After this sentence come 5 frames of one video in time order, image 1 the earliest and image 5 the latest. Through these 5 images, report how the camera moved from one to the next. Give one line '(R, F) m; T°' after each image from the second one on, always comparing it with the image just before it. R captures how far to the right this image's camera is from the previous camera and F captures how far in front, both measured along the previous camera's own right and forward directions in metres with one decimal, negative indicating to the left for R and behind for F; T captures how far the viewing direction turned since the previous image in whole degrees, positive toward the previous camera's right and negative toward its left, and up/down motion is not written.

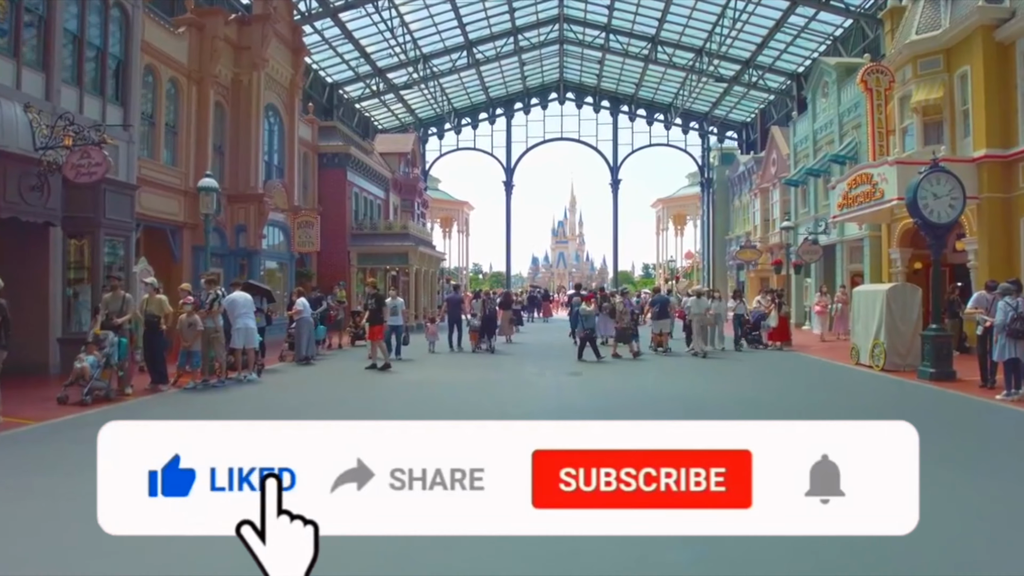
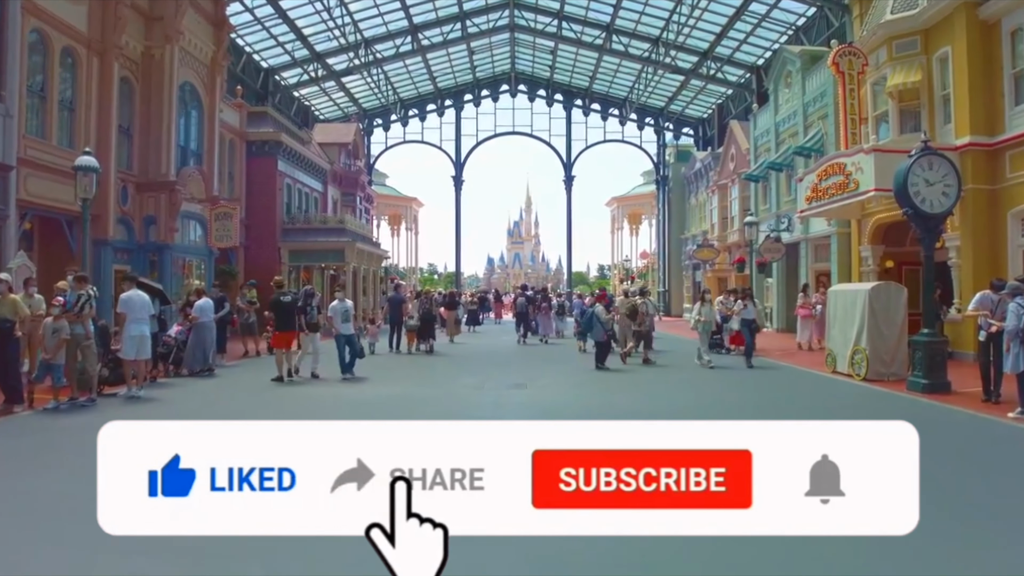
(+0.3, +1.9) m; +3°
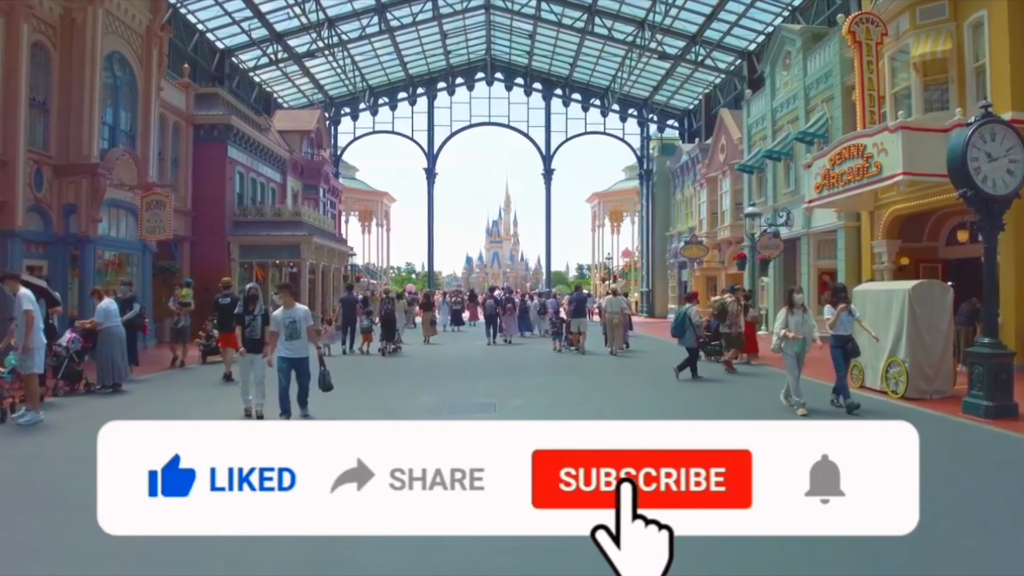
(+0.2, +2.2) m; +2°
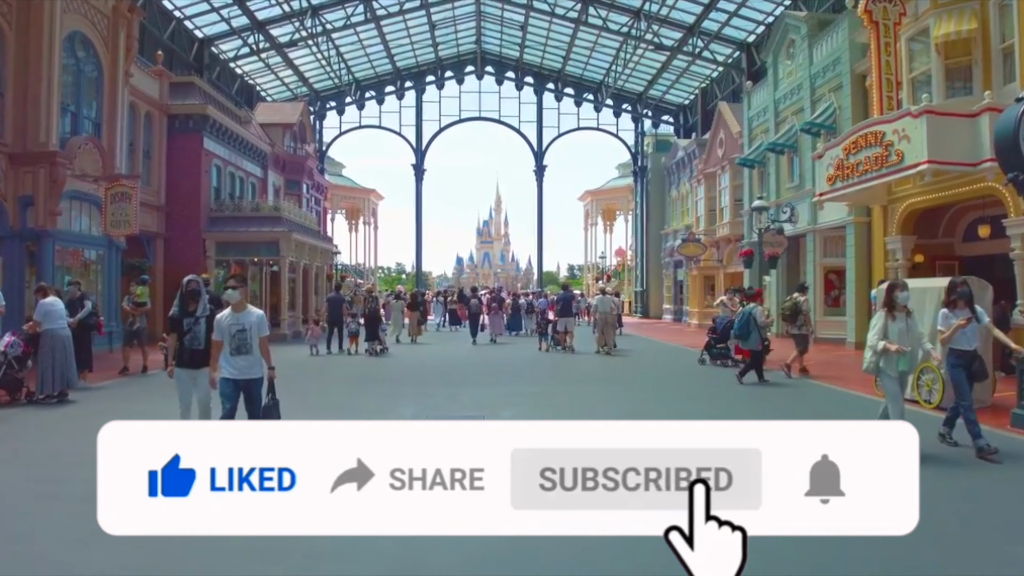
(0.0, +1.1) m; +1°
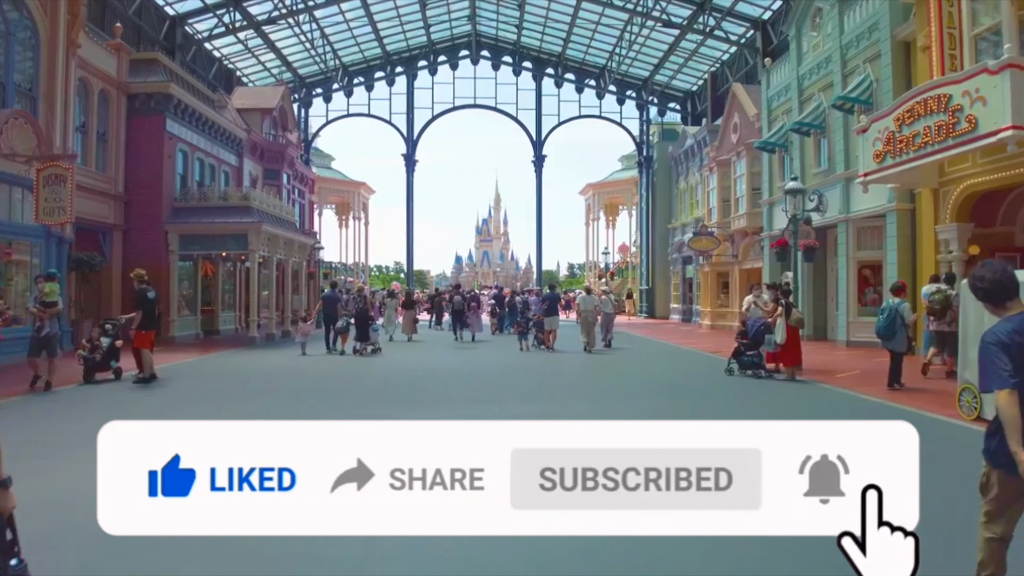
(+0.1, +2.2) m; 0°
